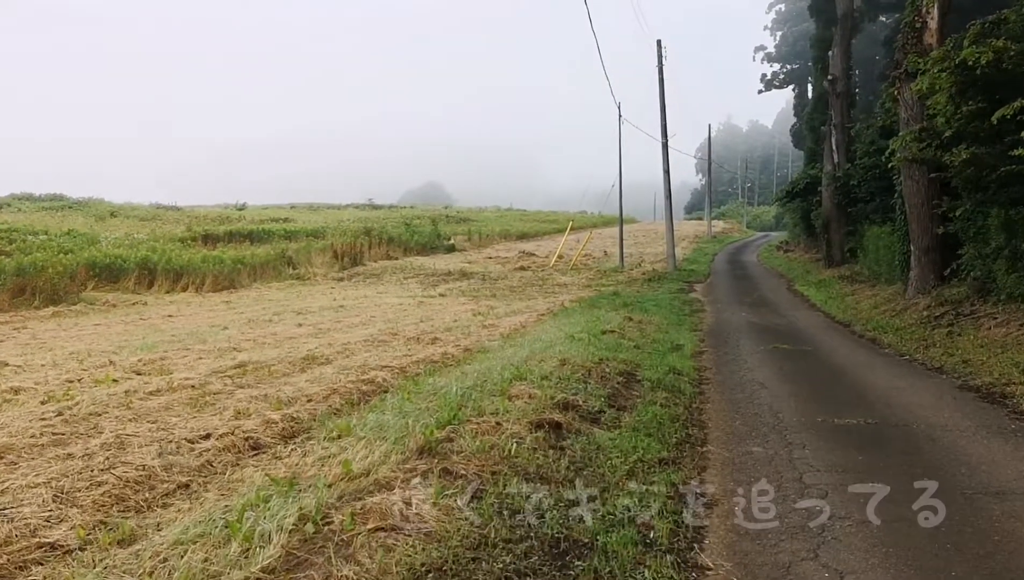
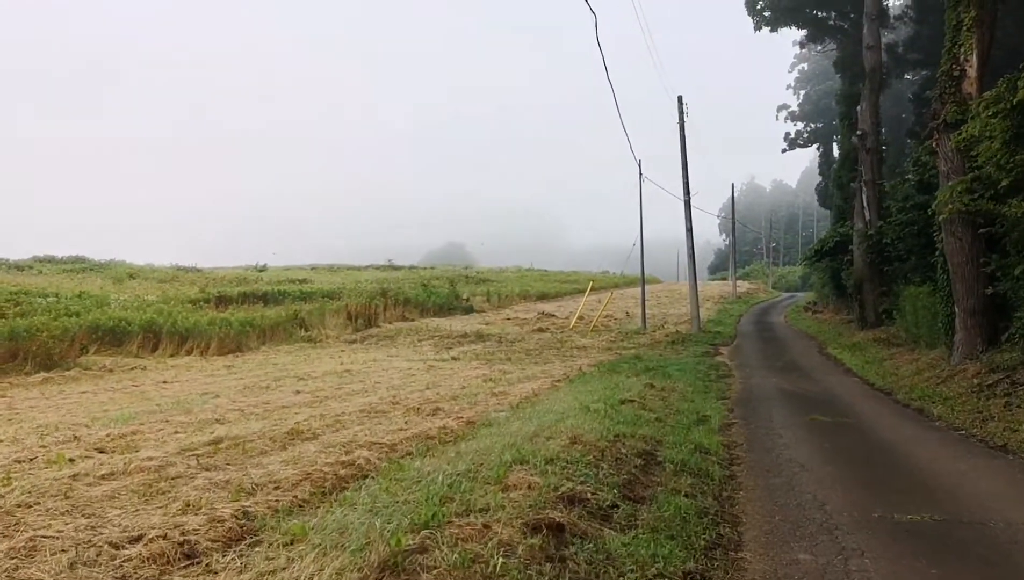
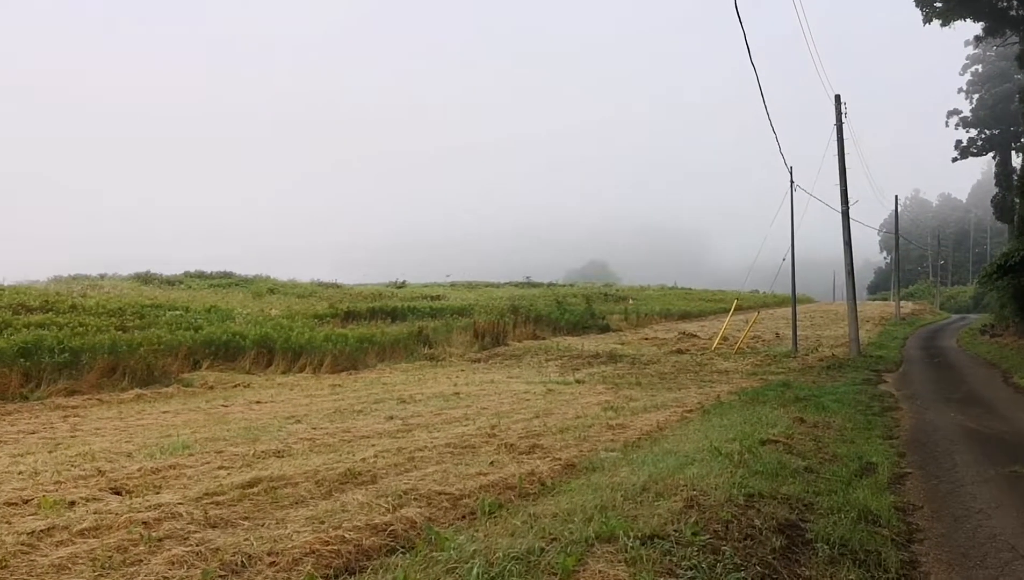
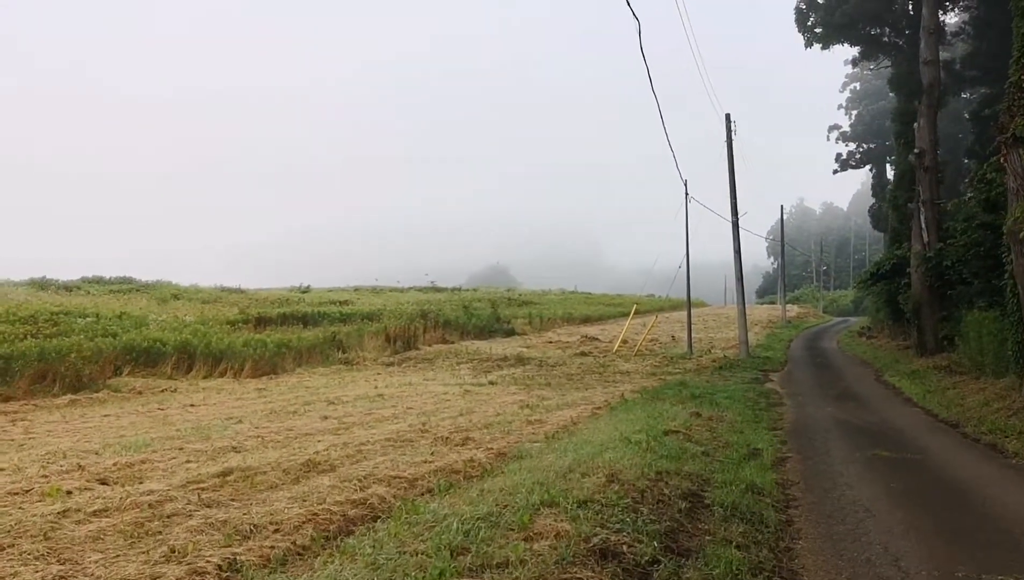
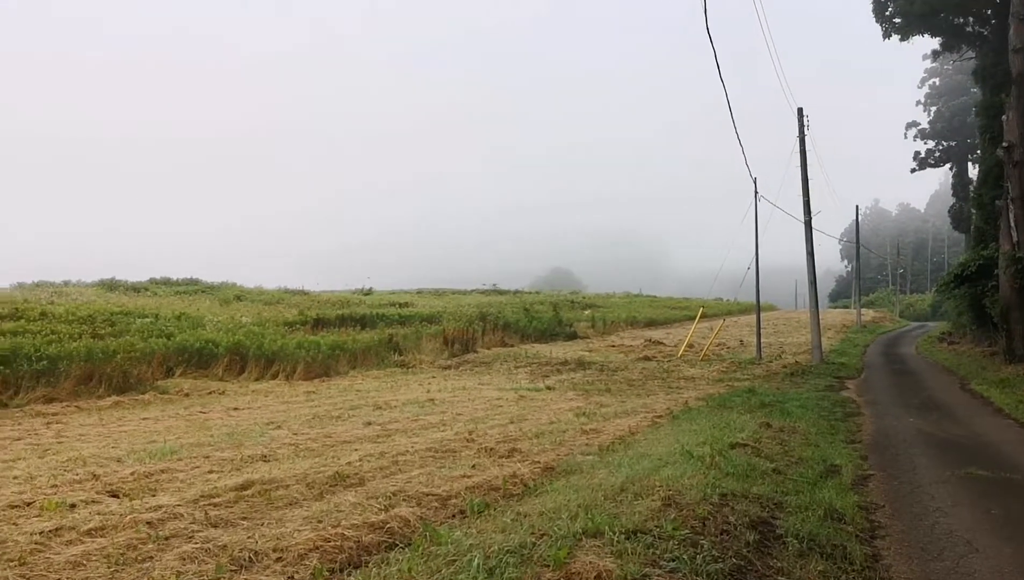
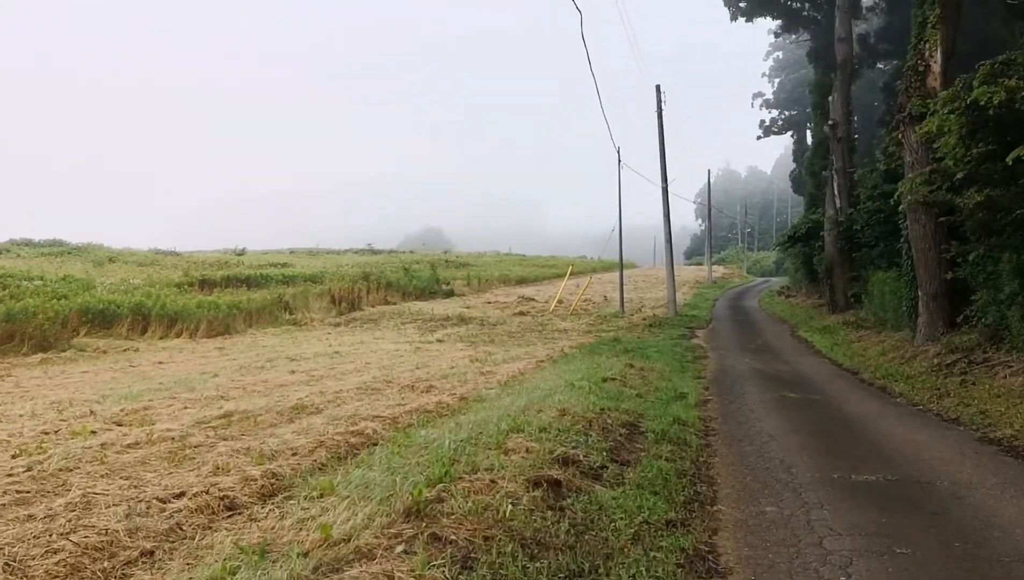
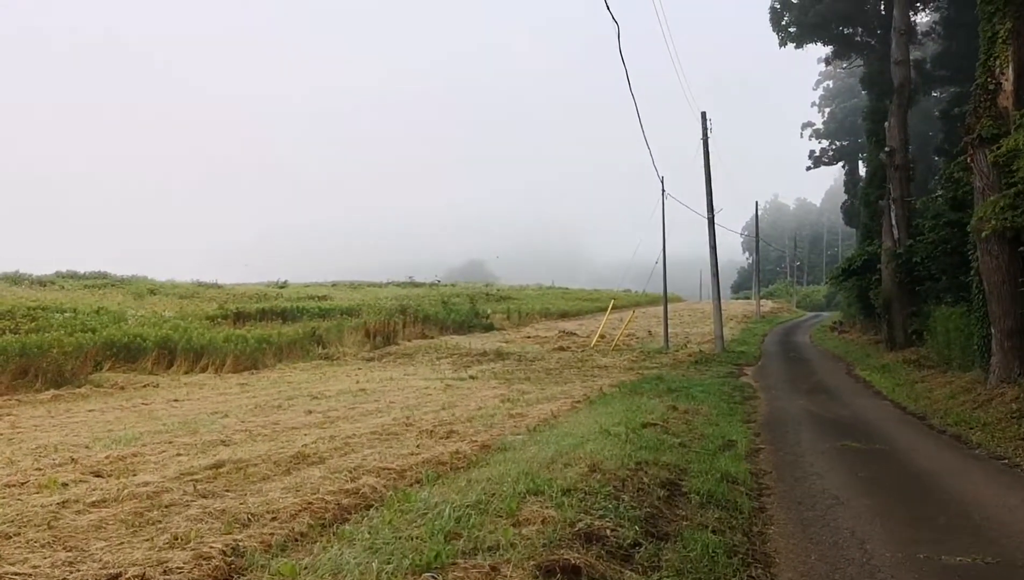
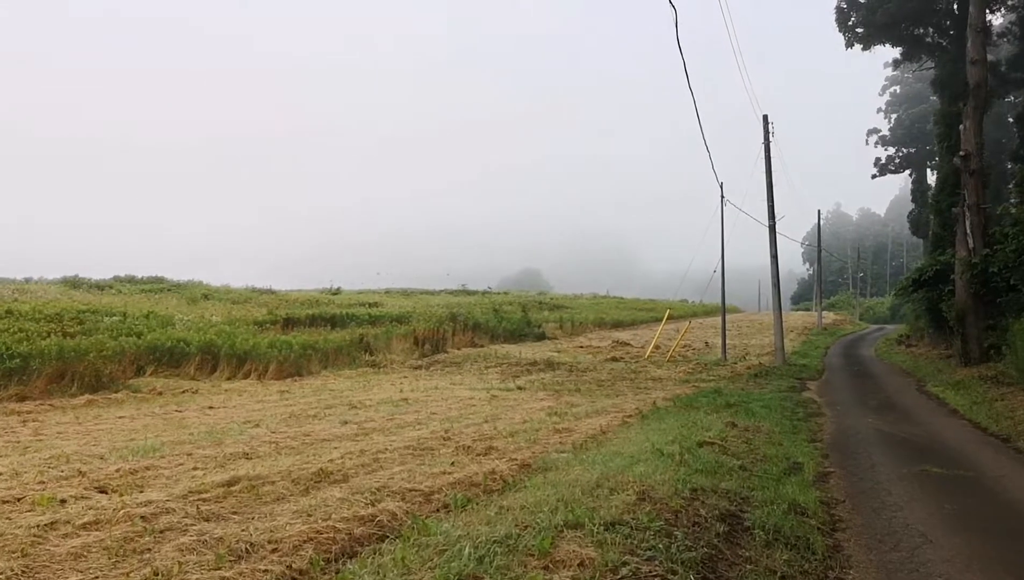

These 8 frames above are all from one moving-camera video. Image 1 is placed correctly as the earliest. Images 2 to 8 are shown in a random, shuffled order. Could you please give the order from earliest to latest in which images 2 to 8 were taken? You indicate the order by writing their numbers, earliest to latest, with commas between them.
6, 2, 7, 4, 8, 5, 3
